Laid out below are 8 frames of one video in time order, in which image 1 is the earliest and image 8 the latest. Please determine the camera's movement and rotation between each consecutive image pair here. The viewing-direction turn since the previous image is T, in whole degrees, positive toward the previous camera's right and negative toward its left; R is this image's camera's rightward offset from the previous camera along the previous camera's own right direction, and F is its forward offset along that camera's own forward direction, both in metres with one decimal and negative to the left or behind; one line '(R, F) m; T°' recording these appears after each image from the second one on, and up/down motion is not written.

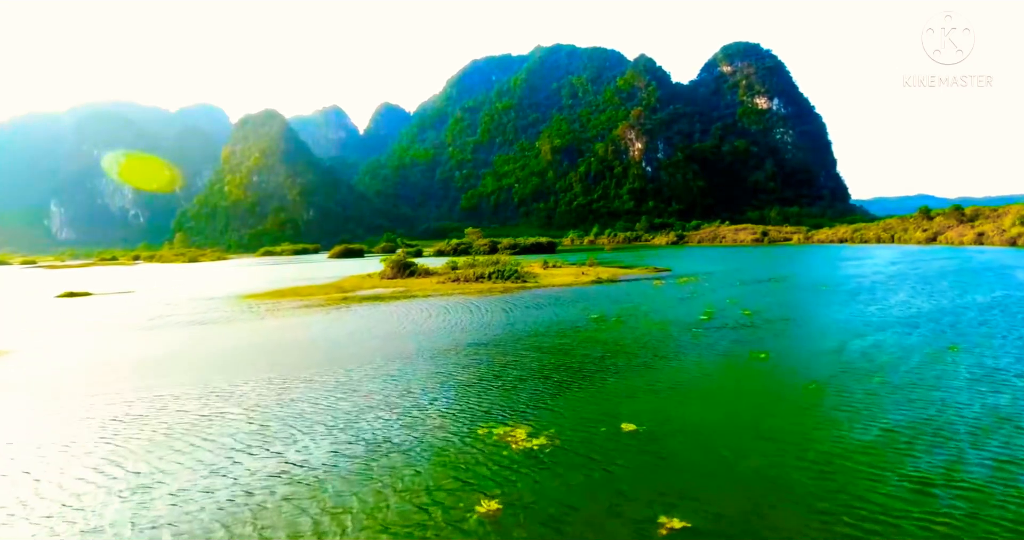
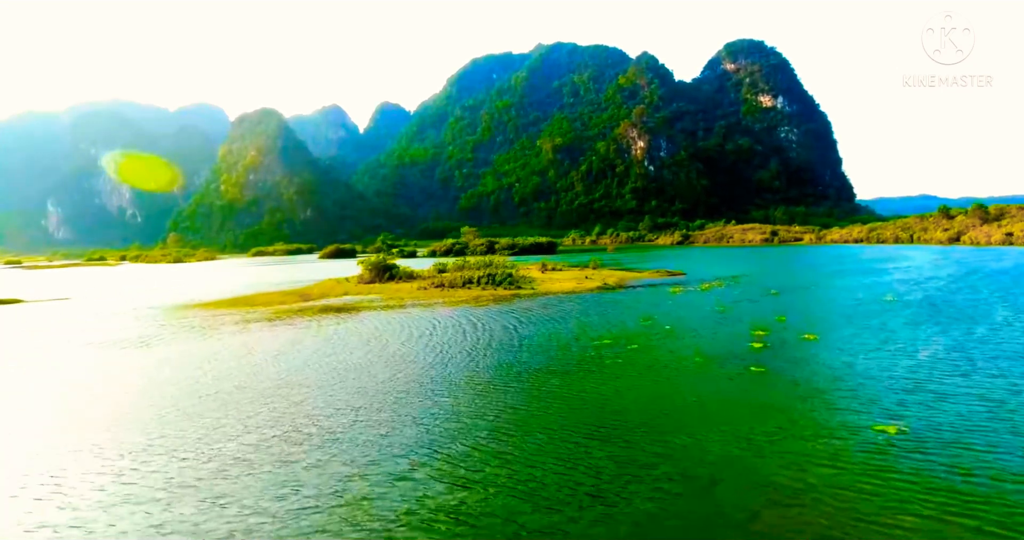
(+0.6, +6.4) m; 0°
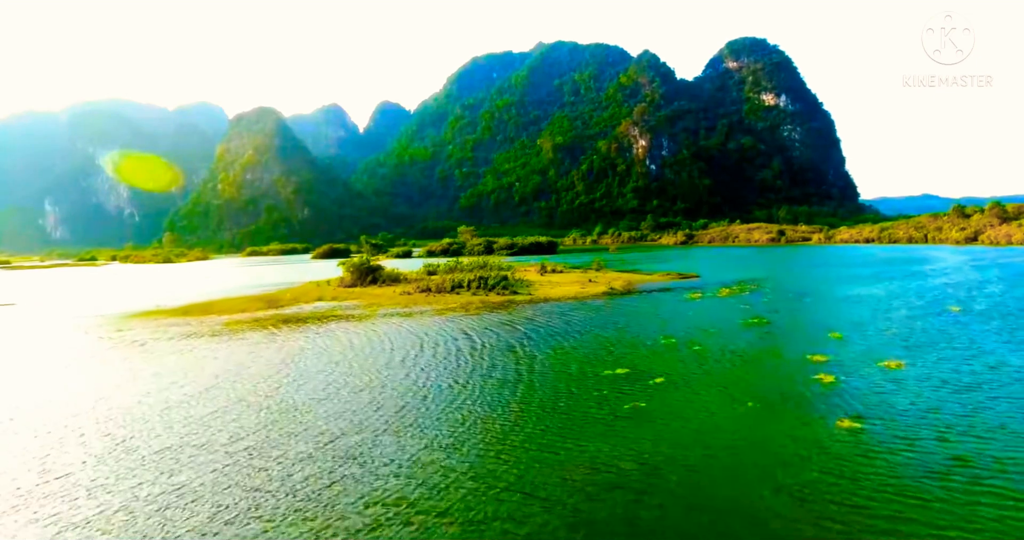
(+0.3, +4.5) m; 0°
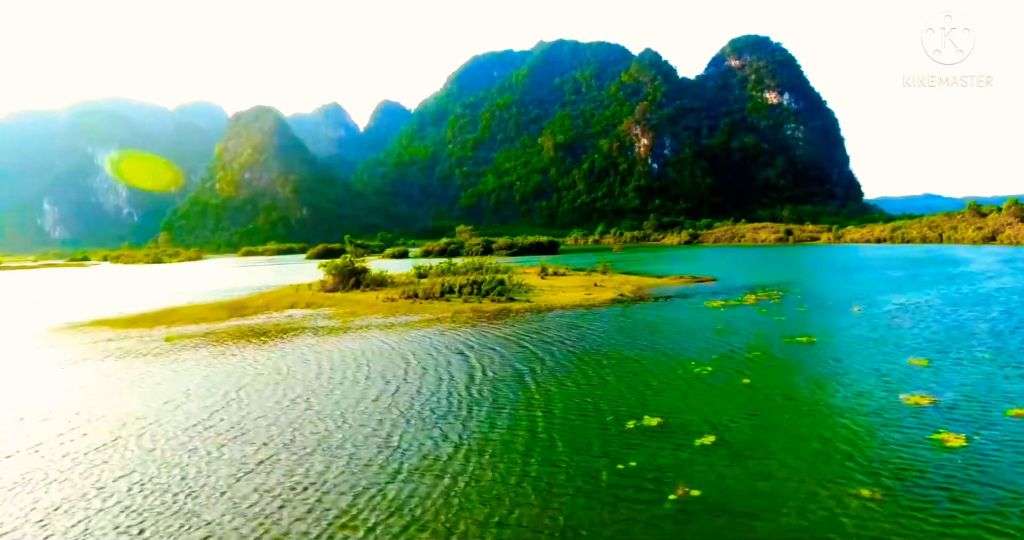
(+0.2, +4.0) m; 0°
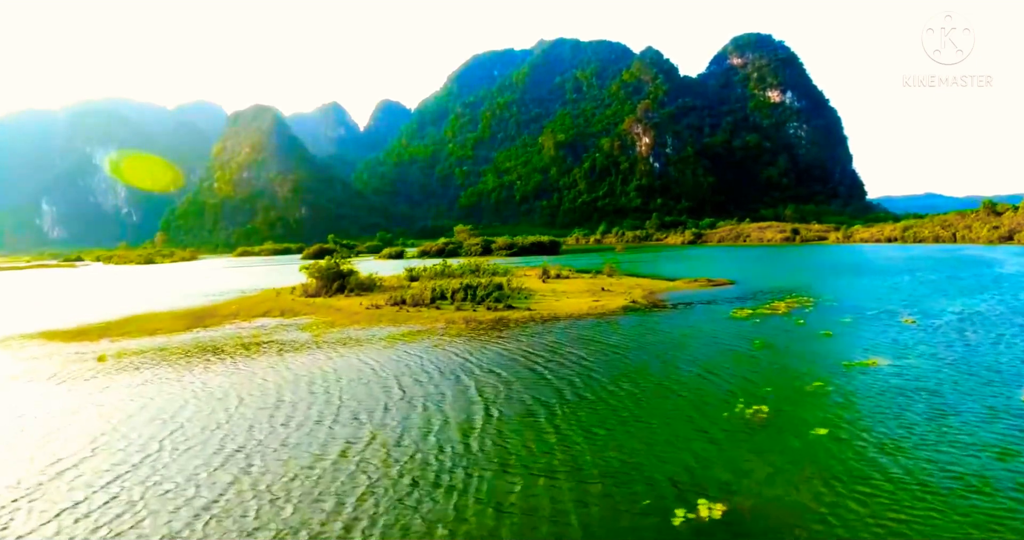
(+0.1, +3.4) m; 0°
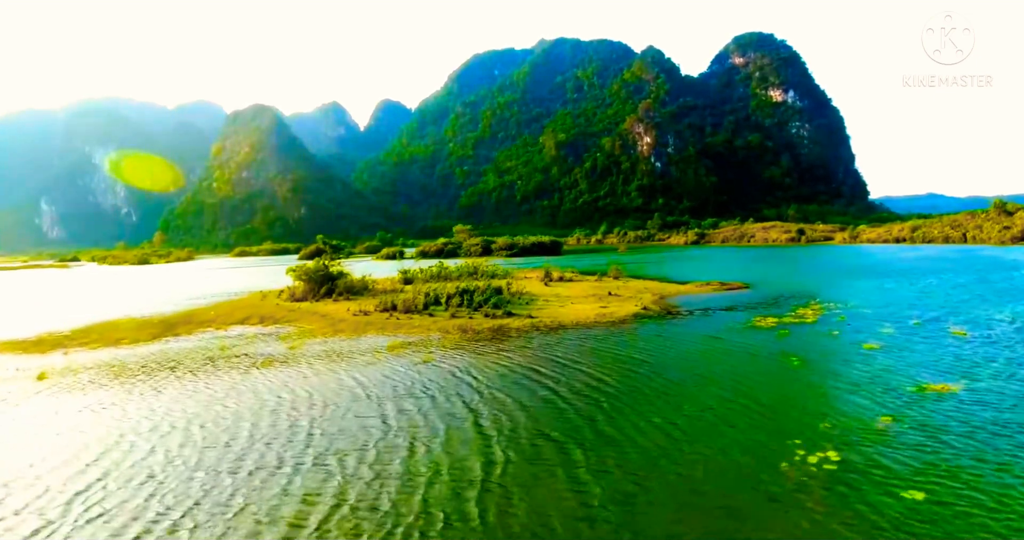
(0.0, +2.4) m; 0°
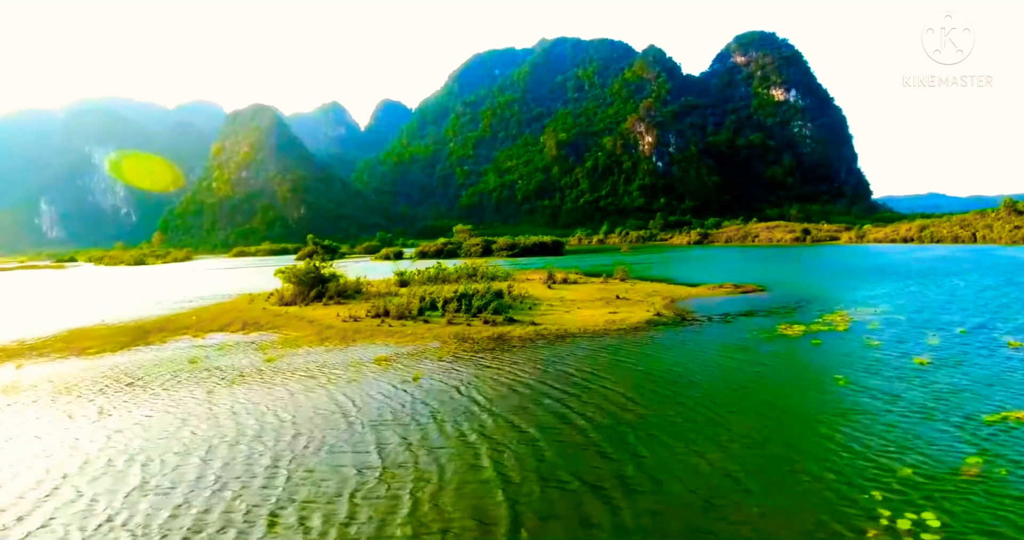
(0.0, +1.9) m; 0°
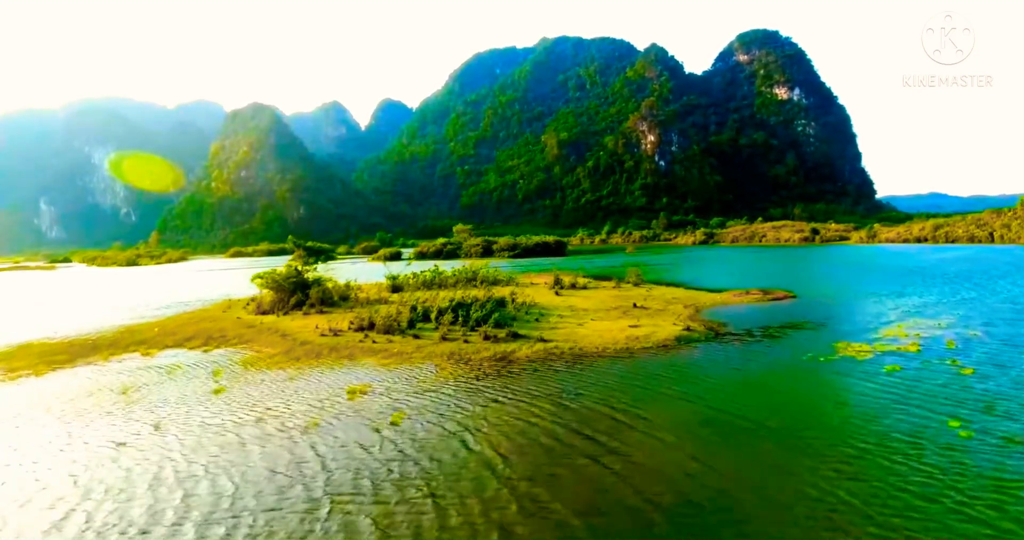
(-0.1, +3.3) m; 0°
